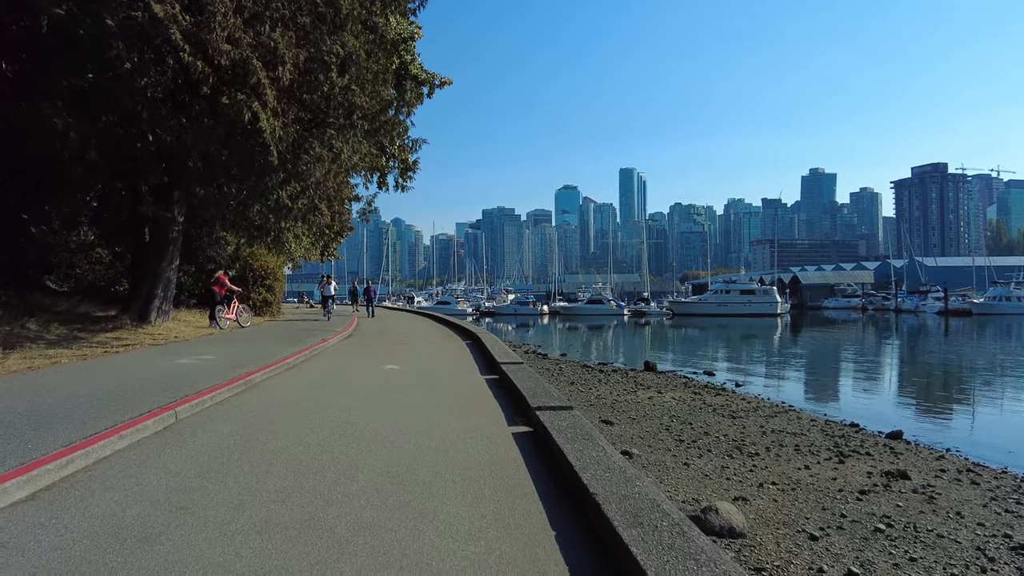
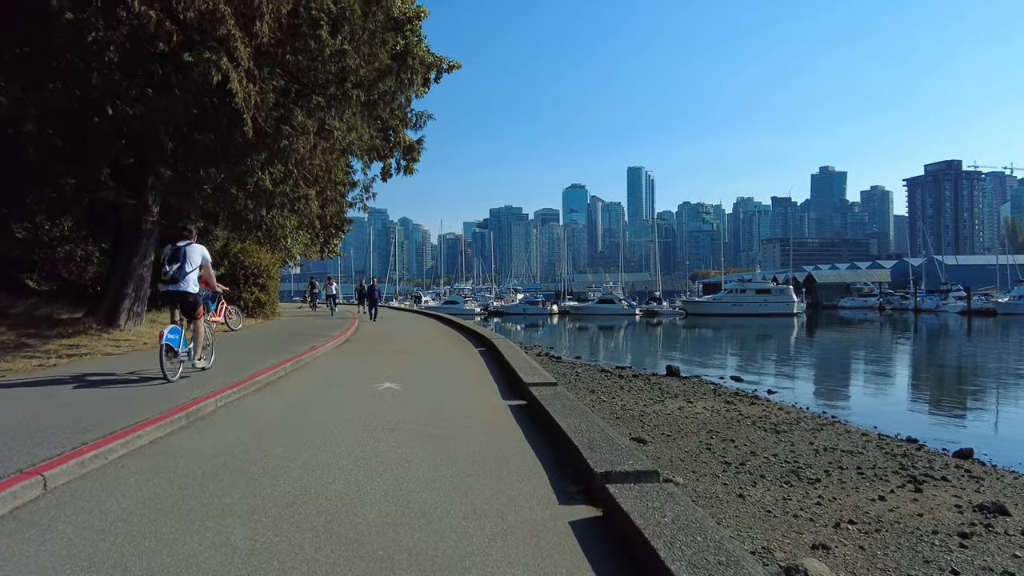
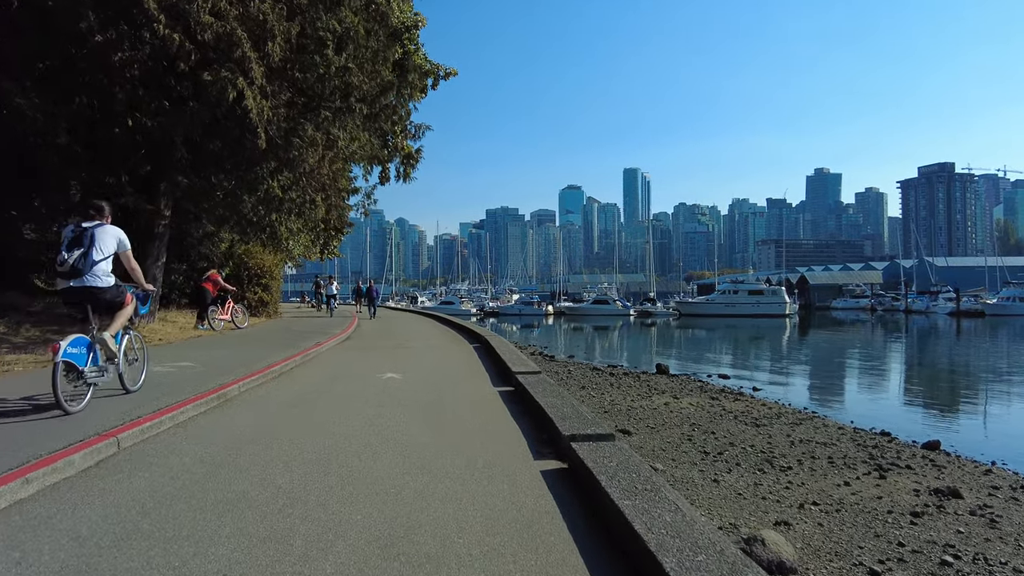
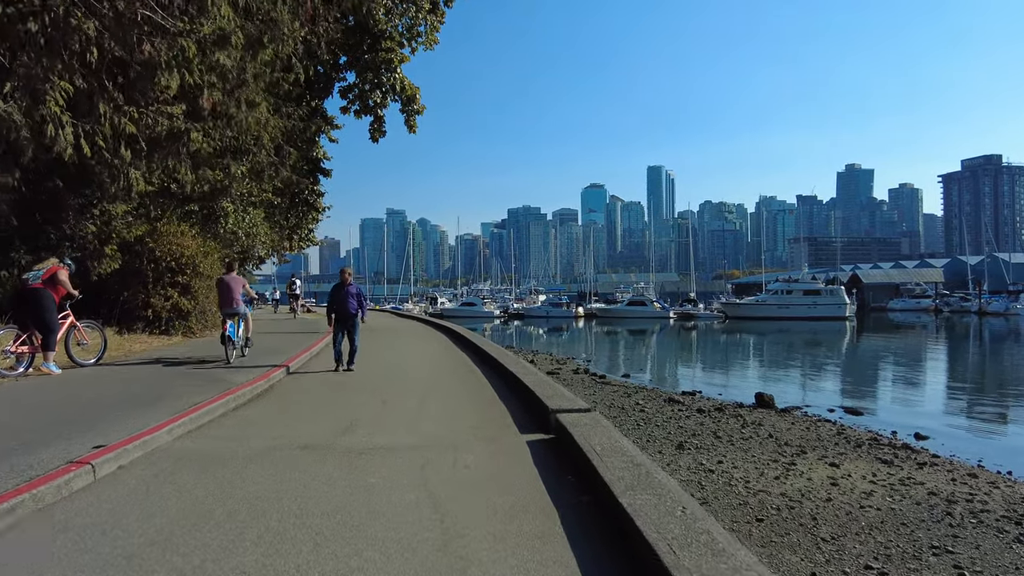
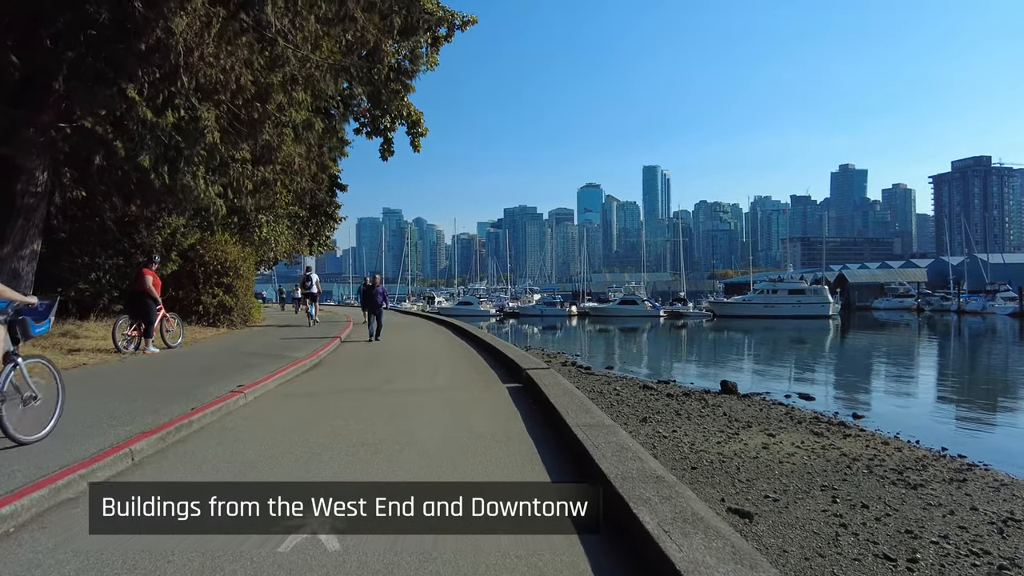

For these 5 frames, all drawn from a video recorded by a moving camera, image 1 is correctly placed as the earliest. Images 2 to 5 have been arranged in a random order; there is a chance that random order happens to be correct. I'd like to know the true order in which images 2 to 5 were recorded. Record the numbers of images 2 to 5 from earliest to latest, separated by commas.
3, 2, 5, 4
